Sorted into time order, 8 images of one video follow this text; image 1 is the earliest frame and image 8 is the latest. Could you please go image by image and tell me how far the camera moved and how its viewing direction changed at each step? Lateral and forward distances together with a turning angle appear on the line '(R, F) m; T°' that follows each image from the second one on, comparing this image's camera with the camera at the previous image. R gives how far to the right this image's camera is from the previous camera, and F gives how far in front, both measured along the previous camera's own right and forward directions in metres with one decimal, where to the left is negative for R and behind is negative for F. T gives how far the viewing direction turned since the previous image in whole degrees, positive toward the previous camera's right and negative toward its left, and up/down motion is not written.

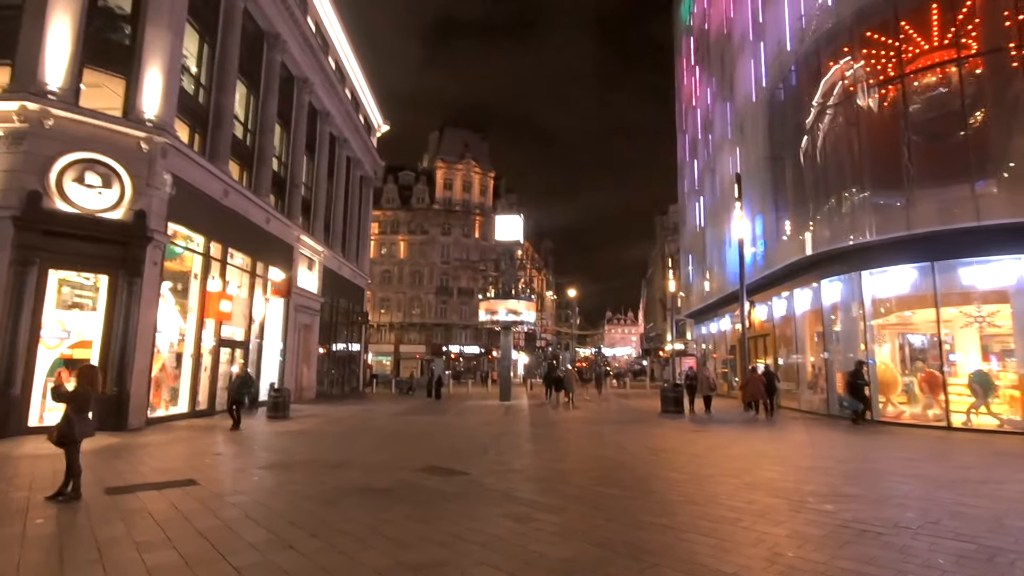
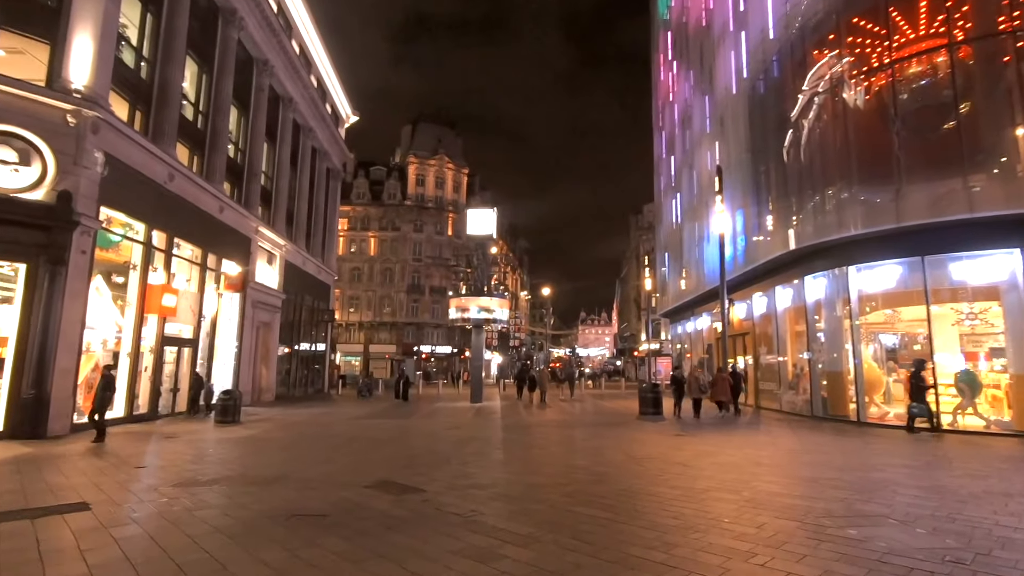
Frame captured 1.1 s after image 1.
(+0.1, +1.2) m; +3°
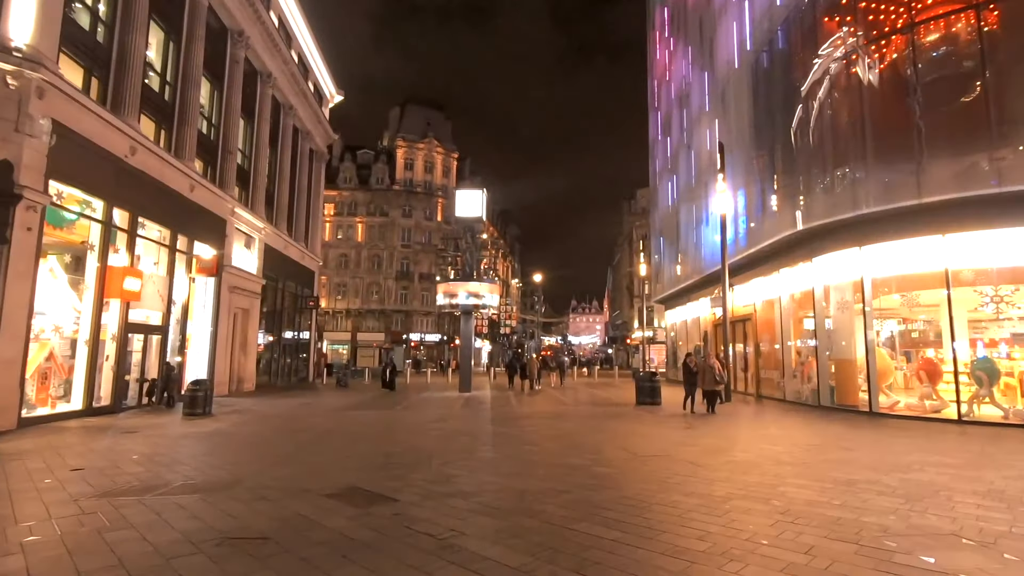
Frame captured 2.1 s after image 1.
(0.0, +1.2) m; +1°
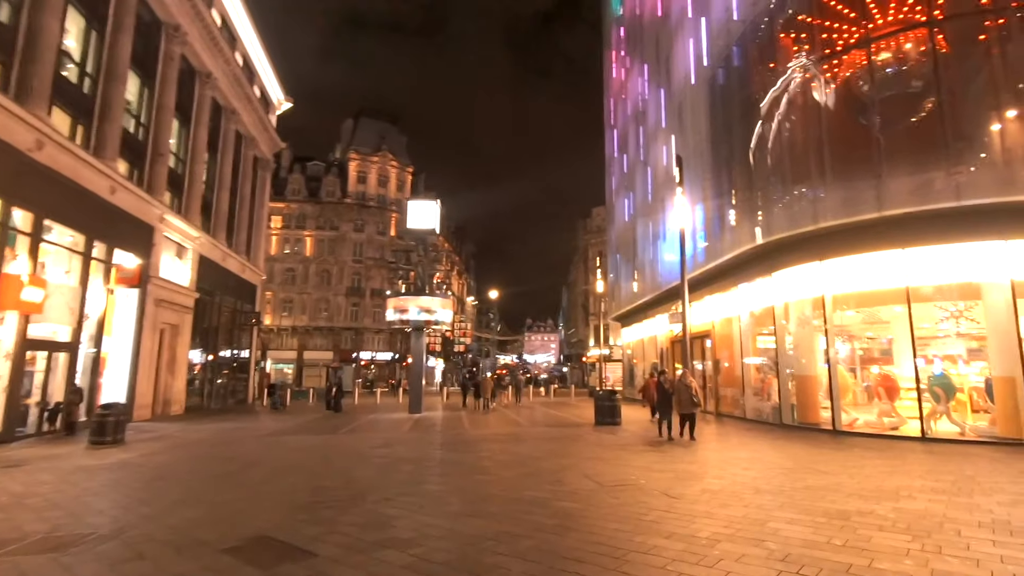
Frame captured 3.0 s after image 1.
(+0.1, +1.0) m; +5°
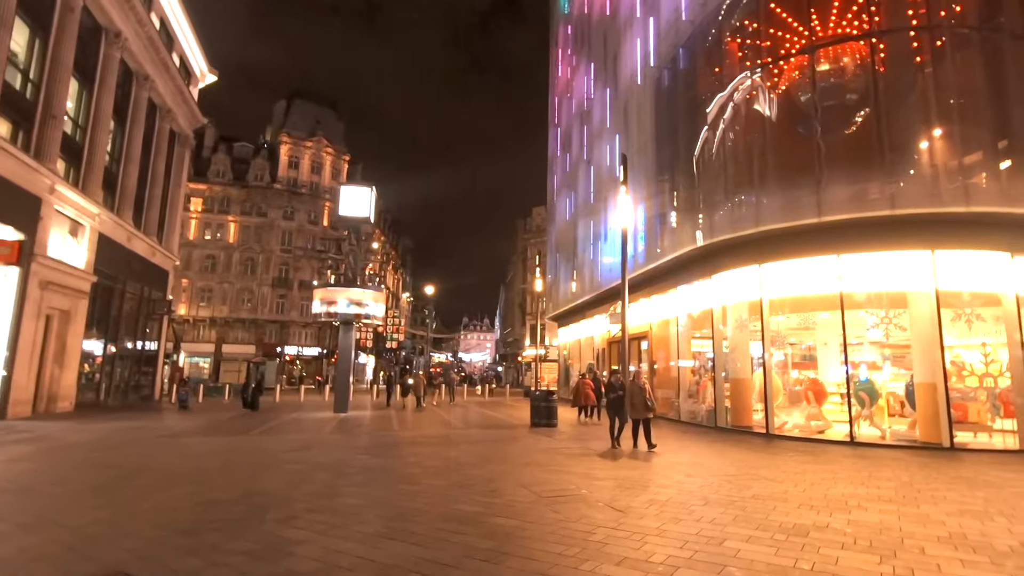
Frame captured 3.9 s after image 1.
(0.0, +0.9) m; +7°
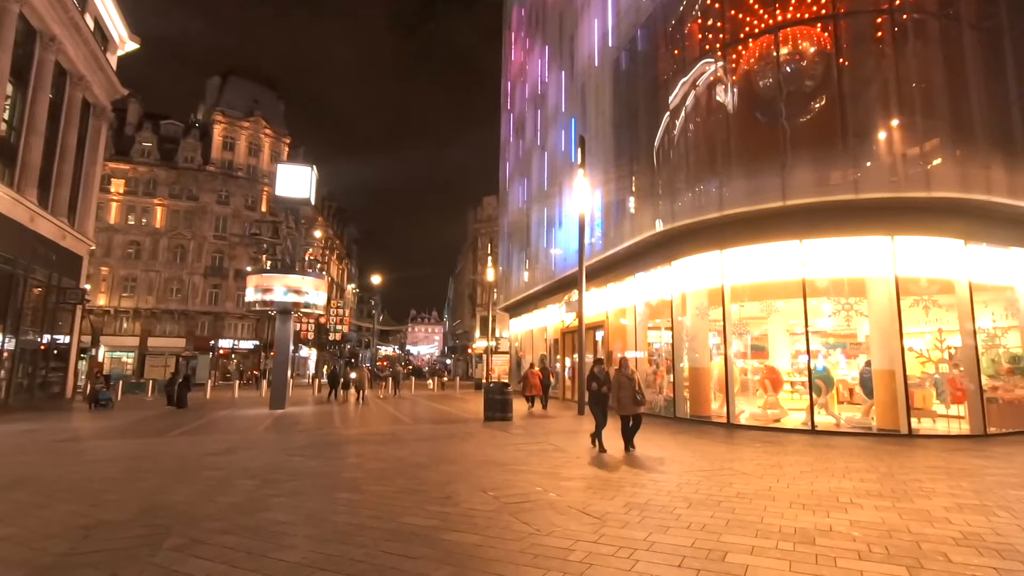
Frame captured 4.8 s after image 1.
(-0.1, +1.0) m; +5°
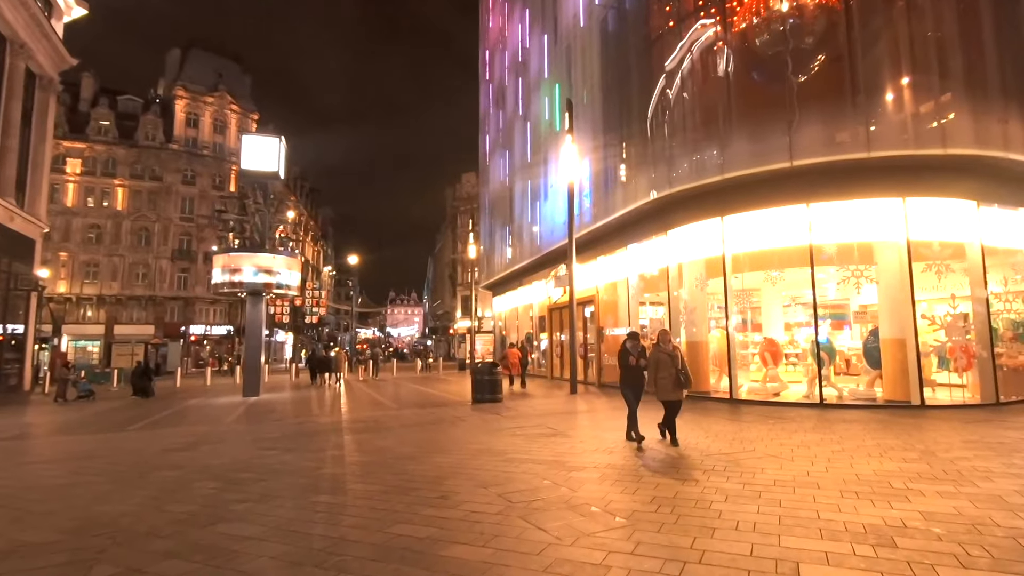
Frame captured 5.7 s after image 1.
(-0.3, +1.0) m; +2°
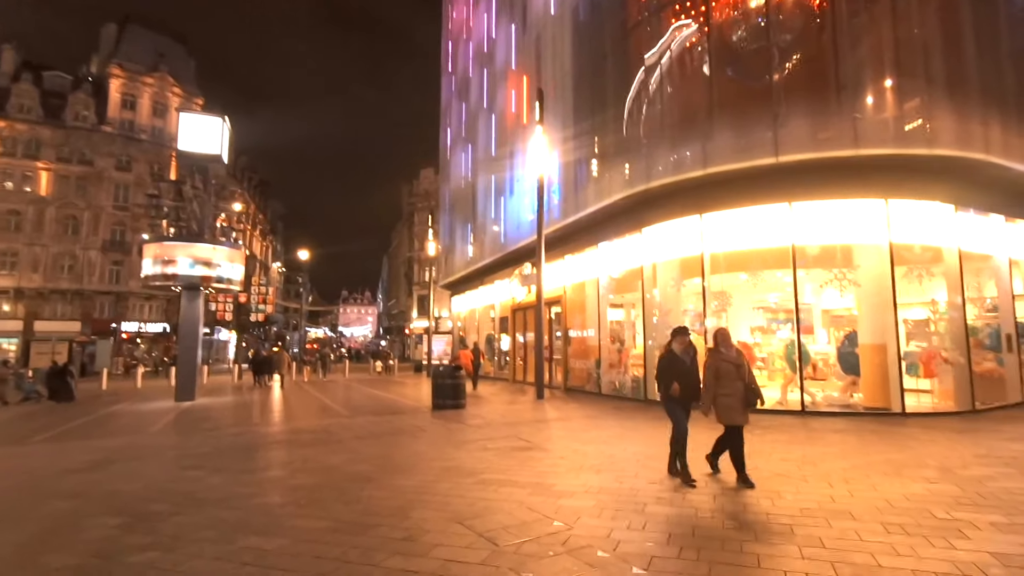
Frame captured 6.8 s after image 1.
(-0.3, +1.1) m; +5°
